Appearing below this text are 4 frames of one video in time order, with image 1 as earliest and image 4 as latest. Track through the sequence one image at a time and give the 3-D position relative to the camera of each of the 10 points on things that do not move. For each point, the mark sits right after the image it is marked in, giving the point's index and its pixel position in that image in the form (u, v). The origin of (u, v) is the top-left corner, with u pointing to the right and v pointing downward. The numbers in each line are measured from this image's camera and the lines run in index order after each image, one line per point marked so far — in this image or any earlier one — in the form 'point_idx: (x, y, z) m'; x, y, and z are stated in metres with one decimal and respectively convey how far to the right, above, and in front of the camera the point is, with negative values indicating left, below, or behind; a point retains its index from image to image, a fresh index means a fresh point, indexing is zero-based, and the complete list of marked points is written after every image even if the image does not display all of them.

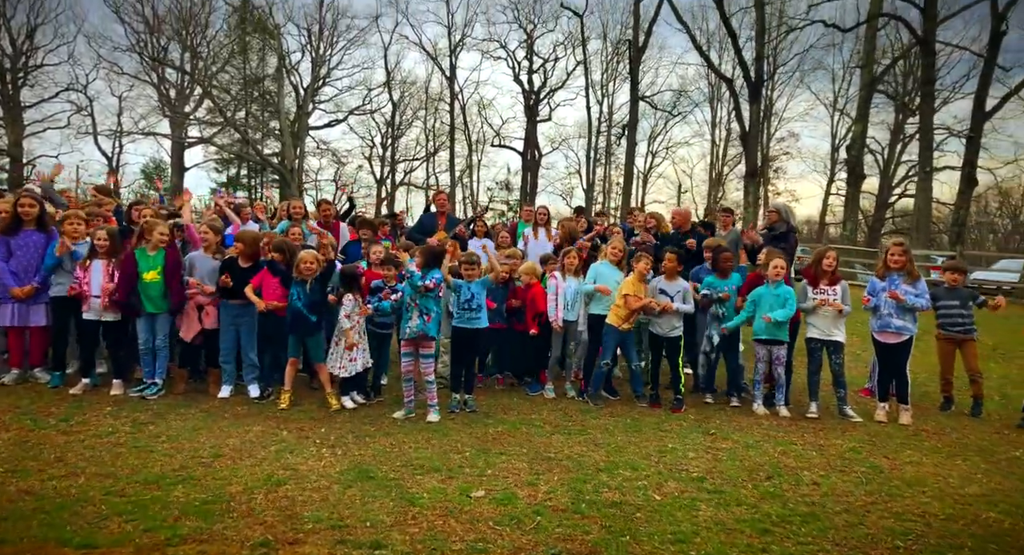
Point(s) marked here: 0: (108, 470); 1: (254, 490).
0: (-2.4, -1.1, +4.1) m
1: (-1.4, -1.2, +3.9) m
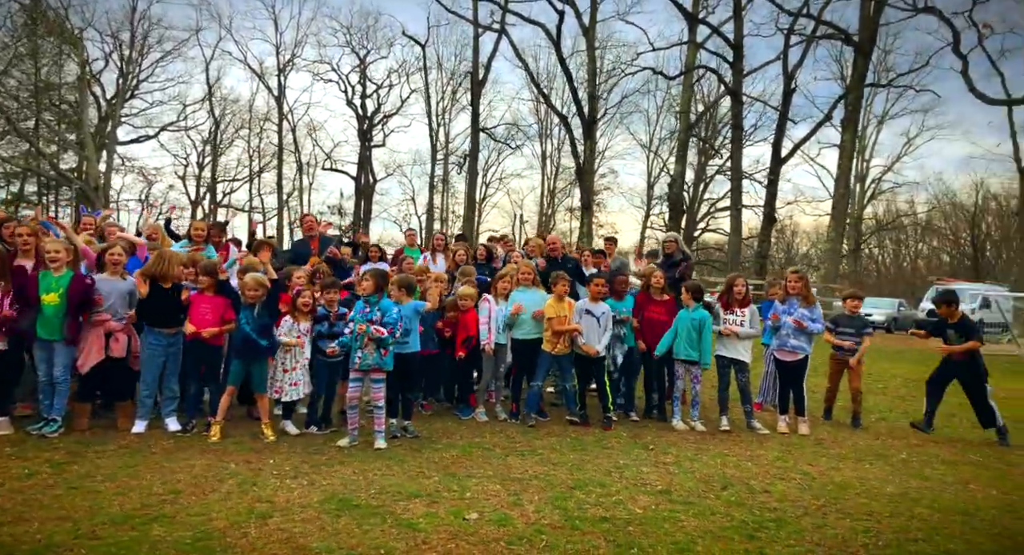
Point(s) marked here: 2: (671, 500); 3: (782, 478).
0: (-2.3, -1.2, +3.7) m
1: (-1.4, -1.3, +3.6) m
2: (+1.1, -1.6, +5.0) m
3: (+2.3, -1.7, +5.9) m
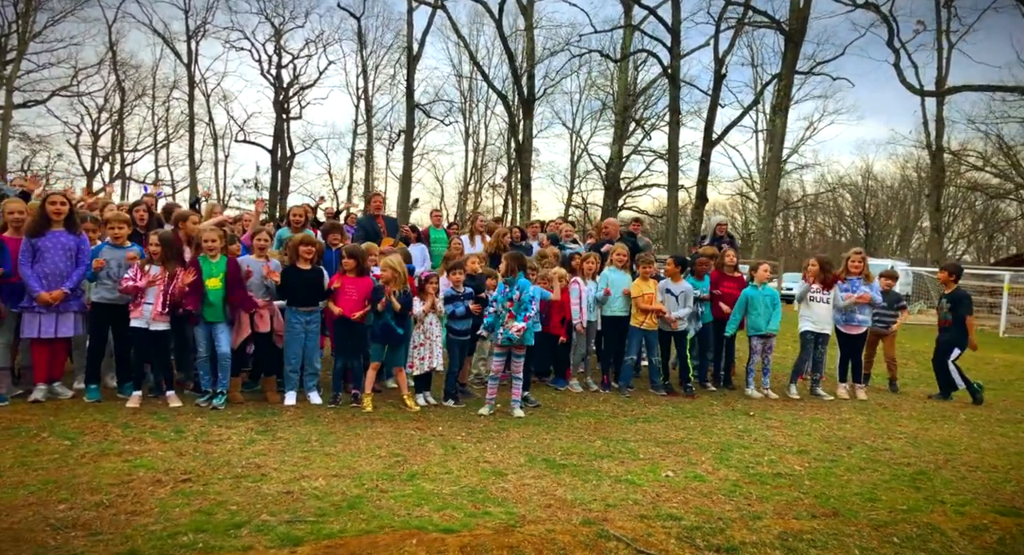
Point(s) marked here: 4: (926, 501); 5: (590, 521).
0: (-1.1, -1.1, +4.1) m
1: (-0.1, -1.2, +4.1) m
2: (+2.4, -1.4, +5.5) m
3: (+3.5, -1.5, +6.5) m
4: (+2.5, -1.4, +4.3) m
5: (+0.4, -1.2, +3.4) m
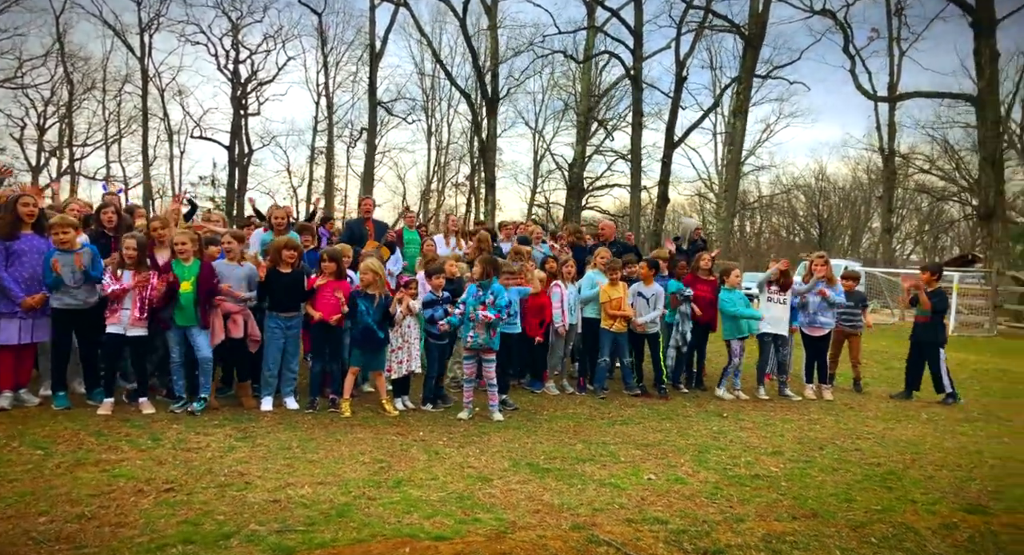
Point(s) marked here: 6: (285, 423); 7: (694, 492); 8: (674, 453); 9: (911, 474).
0: (-1.1, -1.2, +4.1) m
1: (-0.2, -1.2, +4.1) m
2: (+2.2, -1.5, +5.6) m
3: (+3.3, -1.5, +6.7) m
4: (+2.4, -1.4, +4.4) m
5: (+0.3, -1.2, +3.5) m
6: (-2.0, -1.2, +5.8) m
7: (+1.1, -1.3, +4.4) m
8: (+1.3, -1.4, +5.6) m
9: (+3.0, -1.5, +5.3) m
